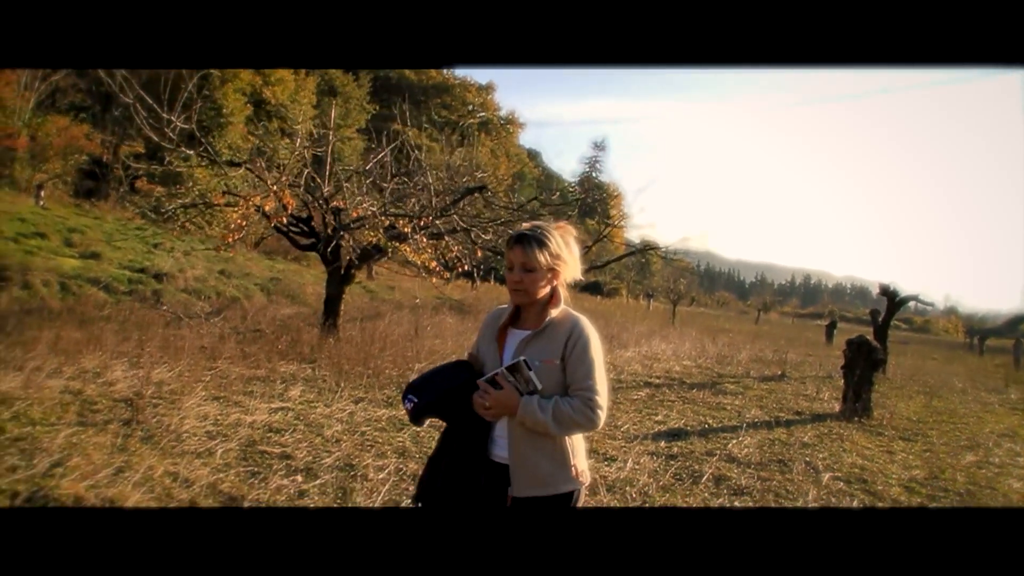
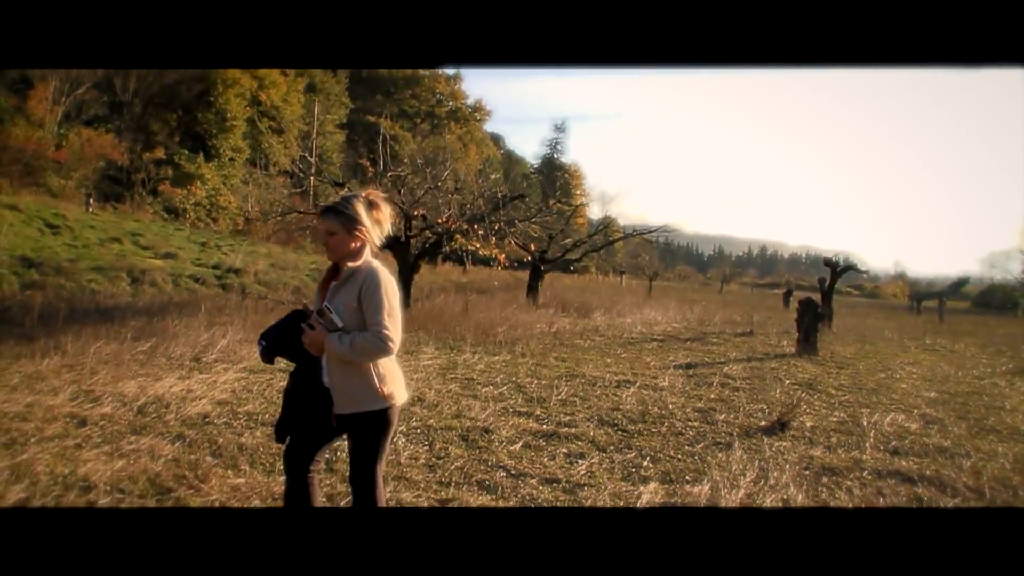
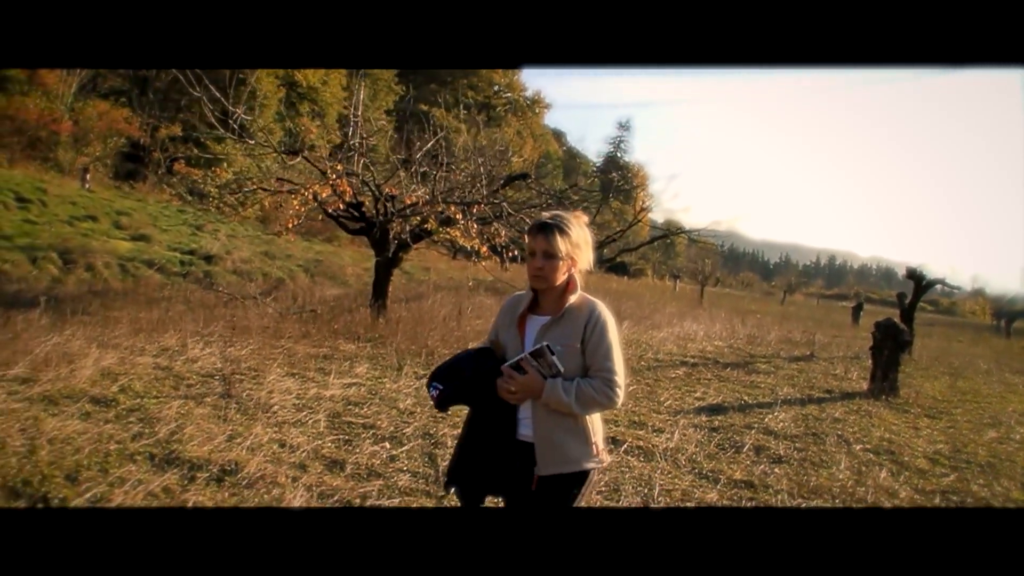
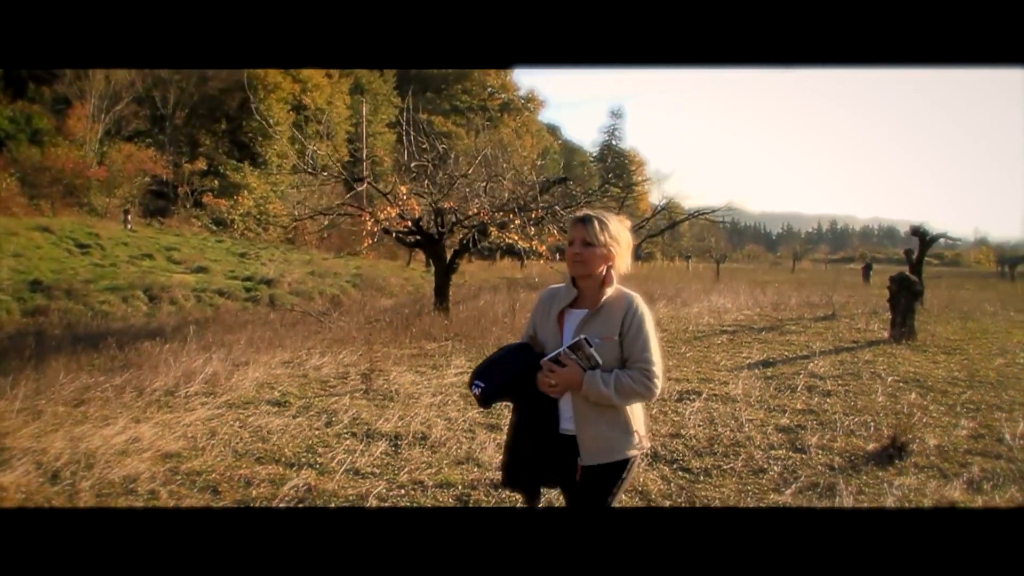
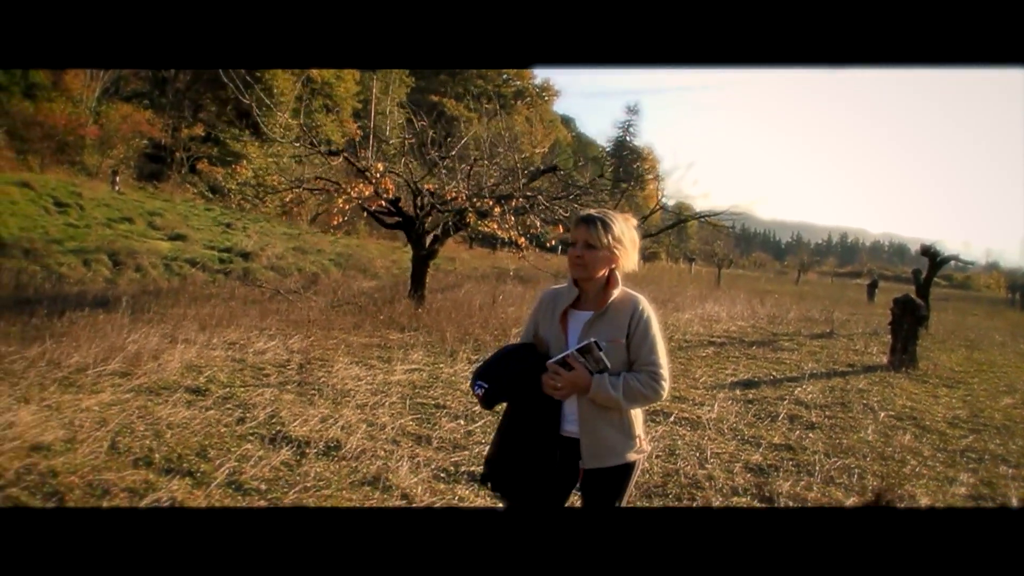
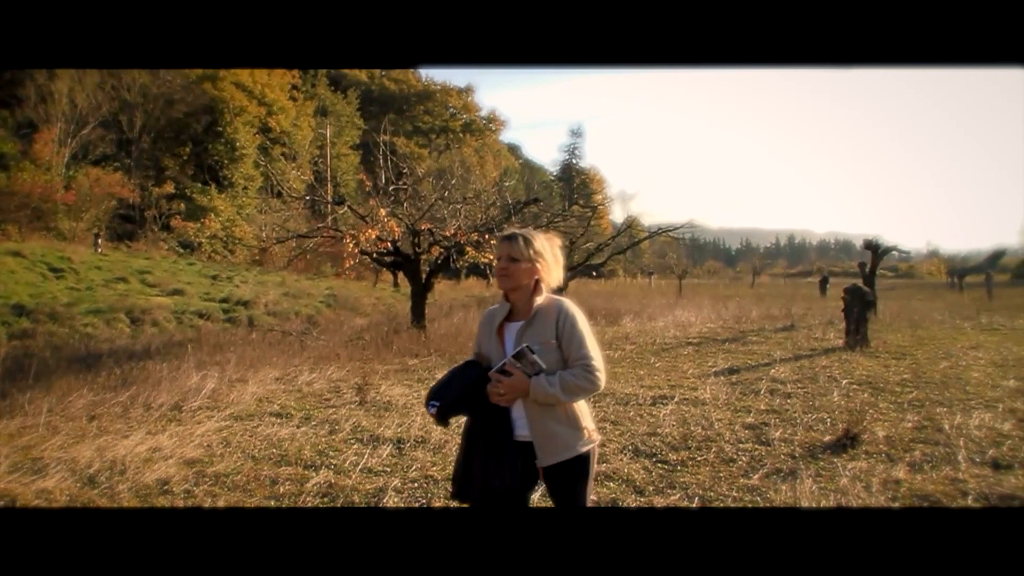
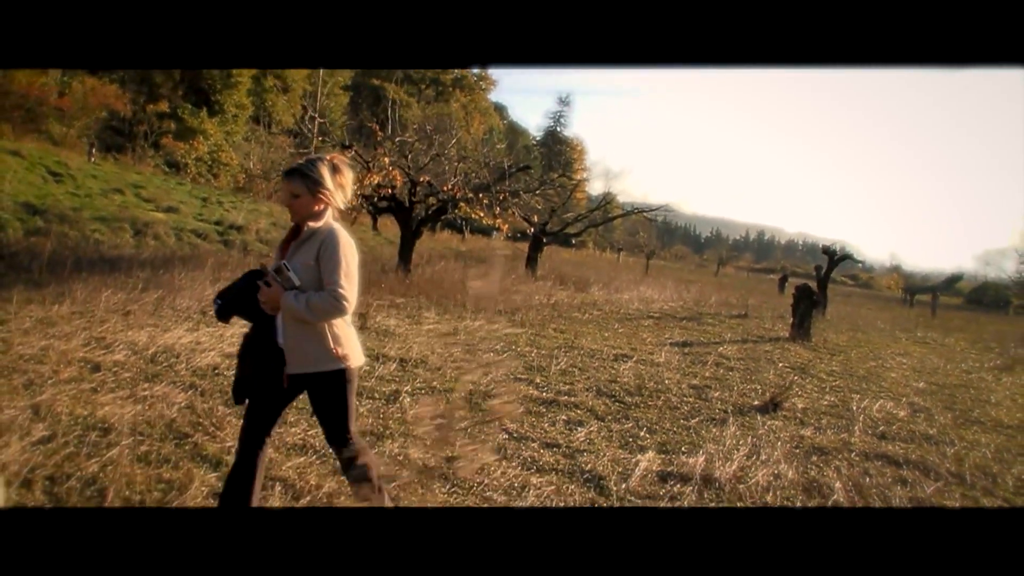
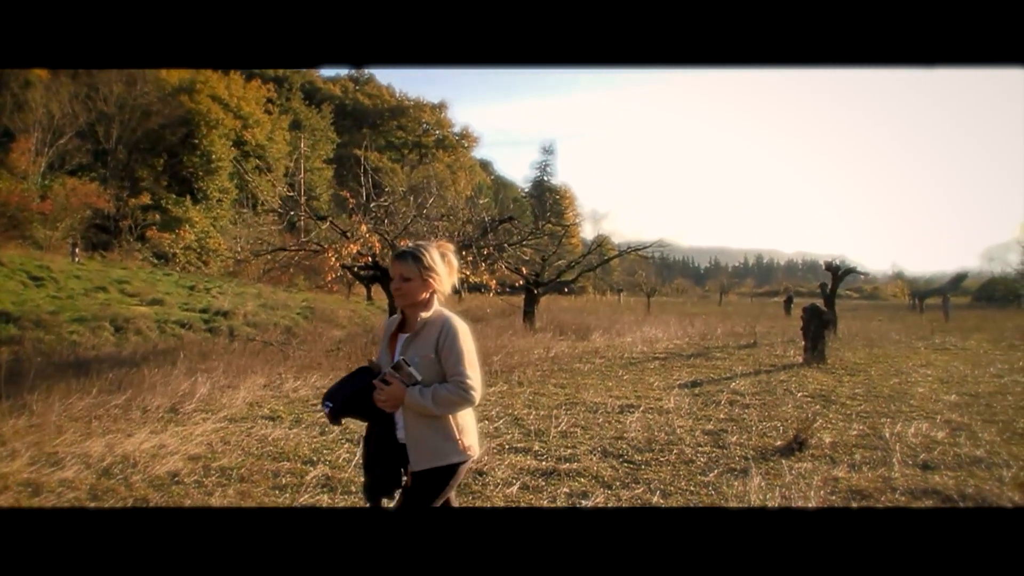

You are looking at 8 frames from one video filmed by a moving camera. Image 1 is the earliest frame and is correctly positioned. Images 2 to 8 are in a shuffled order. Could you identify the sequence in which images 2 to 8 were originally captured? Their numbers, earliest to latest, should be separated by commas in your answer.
3, 5, 4, 6, 8, 2, 7
